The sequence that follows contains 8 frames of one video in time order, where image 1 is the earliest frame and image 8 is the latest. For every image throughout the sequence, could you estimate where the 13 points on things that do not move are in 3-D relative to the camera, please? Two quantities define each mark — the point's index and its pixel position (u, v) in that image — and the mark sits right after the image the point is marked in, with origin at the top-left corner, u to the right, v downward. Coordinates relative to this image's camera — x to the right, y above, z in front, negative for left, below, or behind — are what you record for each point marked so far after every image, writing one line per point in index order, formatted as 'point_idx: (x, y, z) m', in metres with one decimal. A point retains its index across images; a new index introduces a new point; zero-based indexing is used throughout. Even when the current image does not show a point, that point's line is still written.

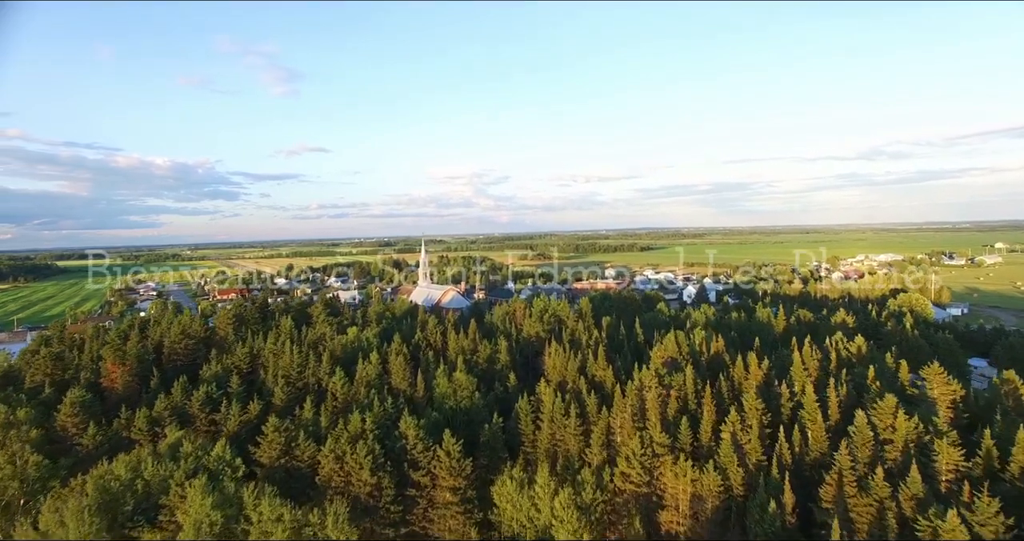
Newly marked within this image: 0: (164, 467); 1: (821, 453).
0: (-10.6, -6.0, +19.3) m
1: (+8.8, -5.2, +18.0) m
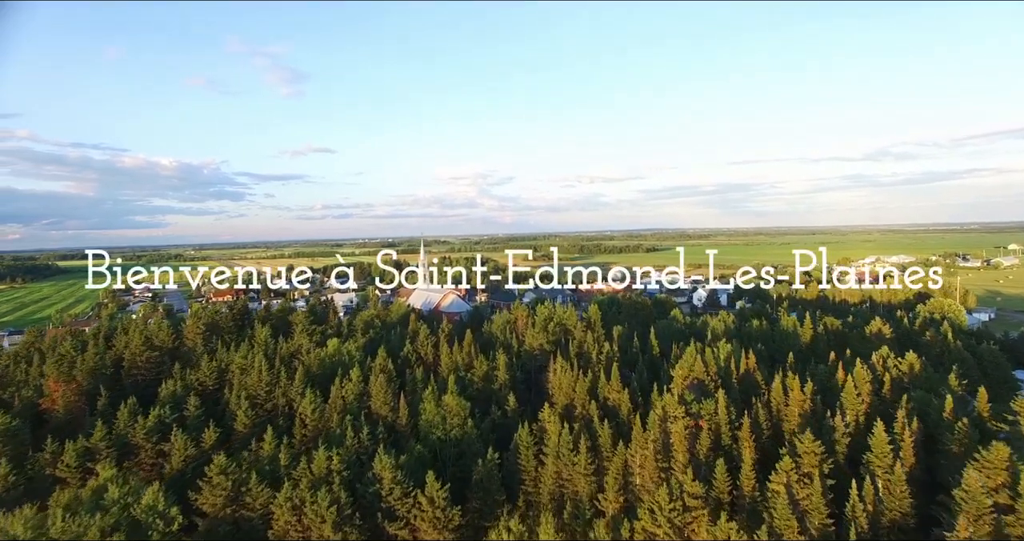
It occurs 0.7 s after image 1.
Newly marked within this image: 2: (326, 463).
0: (-10.7, -6.2, +15.5) m
1: (+8.7, -5.5, +14.2) m
2: (-5.4, -5.6, +18.4) m
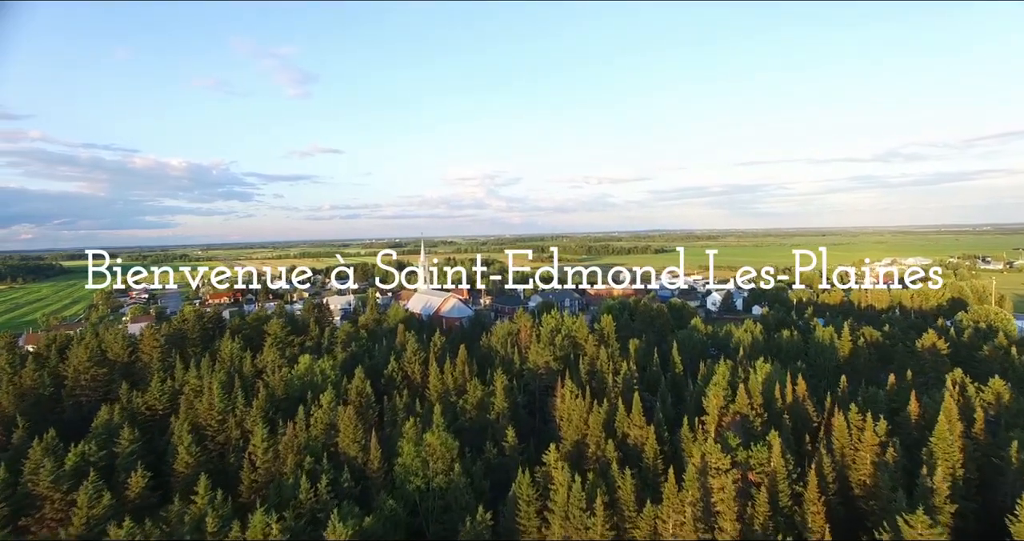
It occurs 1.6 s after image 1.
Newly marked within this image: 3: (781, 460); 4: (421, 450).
0: (-10.8, -6.4, +11.3) m
1: (+8.5, -5.7, +9.7) m
2: (-5.5, -5.8, +14.1) m
3: (+6.6, -4.6, +15.4) m
4: (-2.6, -5.3, +18.7) m
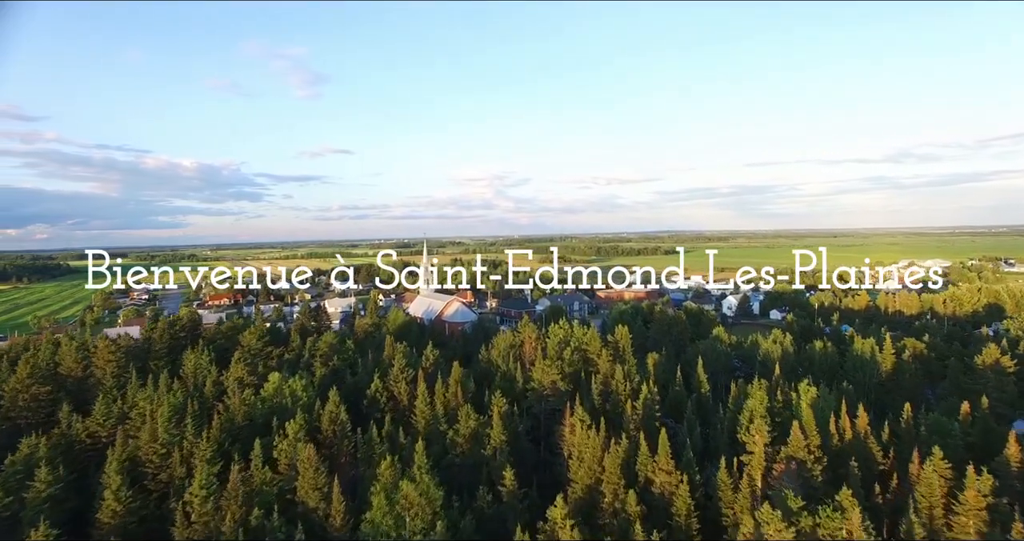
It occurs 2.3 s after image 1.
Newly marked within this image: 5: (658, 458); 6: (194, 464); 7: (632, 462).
0: (-11.0, -6.5, +7.7) m
1: (+8.3, -5.9, +5.9) m
2: (-5.7, -6.0, +10.4) m
3: (+6.5, -4.9, +11.6) m
4: (-2.7, -5.5, +15.0) m
5: (+3.8, -4.9, +16.4) m
6: (-9.0, -5.5, +18.0) m
7: (+3.3, -5.2, +17.4) m
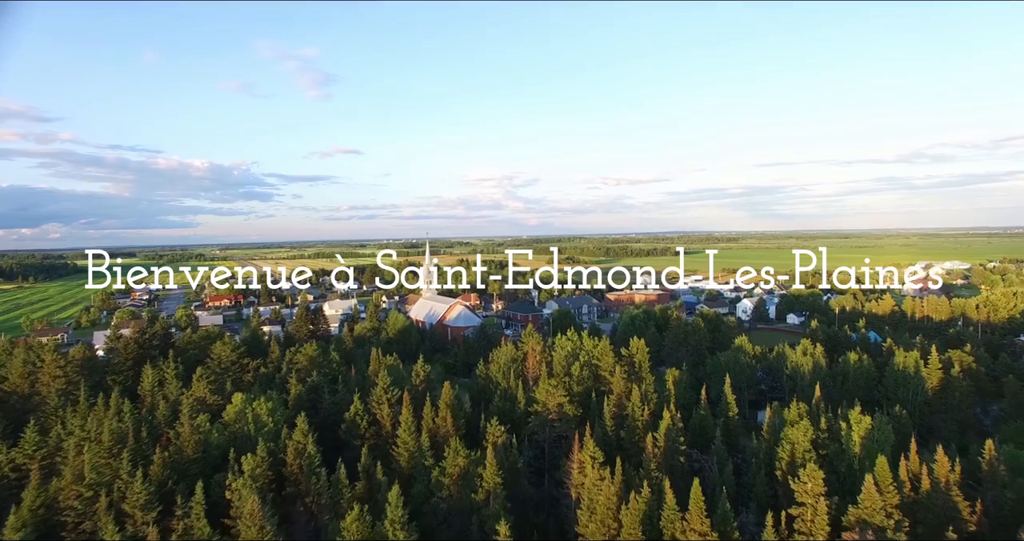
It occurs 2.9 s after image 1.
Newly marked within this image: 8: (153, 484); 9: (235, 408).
0: (-11.2, -6.7, +4.6) m
1: (+8.1, -6.1, +2.5) m
2: (-5.9, -6.1, +7.3) m
3: (+6.3, -5.1, +8.3) m
4: (-2.9, -5.7, +11.8) m
5: (+3.7, -5.1, +13.1) m
6: (-9.1, -5.7, +14.9) m
7: (+3.2, -5.4, +14.2) m
8: (-8.8, -5.3, +15.4) m
9: (-8.7, -4.2, +19.7) m
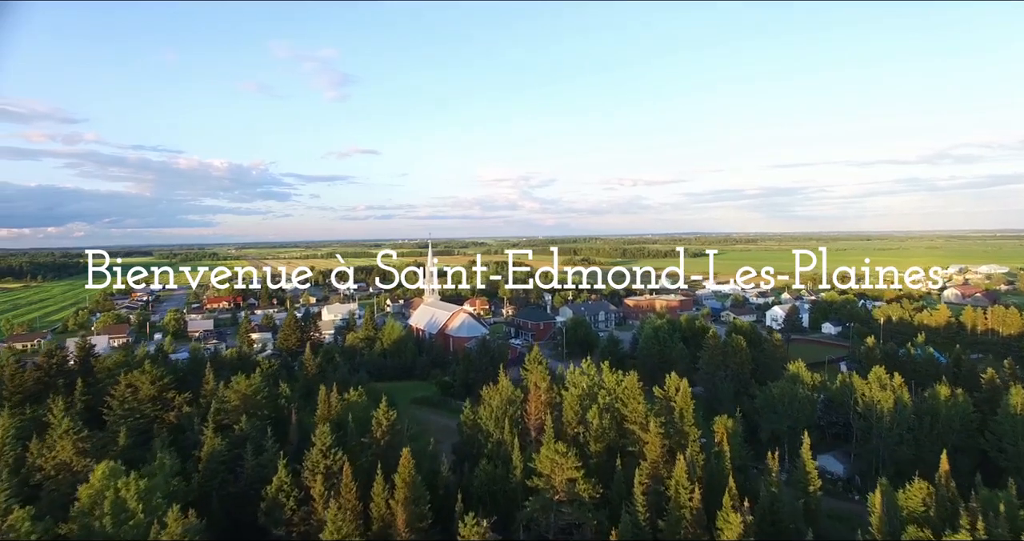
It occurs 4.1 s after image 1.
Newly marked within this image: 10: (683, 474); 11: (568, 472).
0: (-11.9, -7.0, -1.6) m
1: (+7.4, -6.5, -4.2) m
2: (-6.5, -6.5, +0.9) m
3: (+5.7, -5.5, +1.6) m
4: (-3.3, -6.0, +5.4) m
5: (+3.2, -5.5, +6.5) m
6: (-9.5, -6.0, +8.6) m
7: (+2.8, -5.8, +7.6) m
8: (-9.2, -5.6, +9.1) m
9: (-8.9, -4.6, +13.4) m
10: (+4.0, -4.6, +14.6) m
11: (+1.3, -4.7, +14.6) m
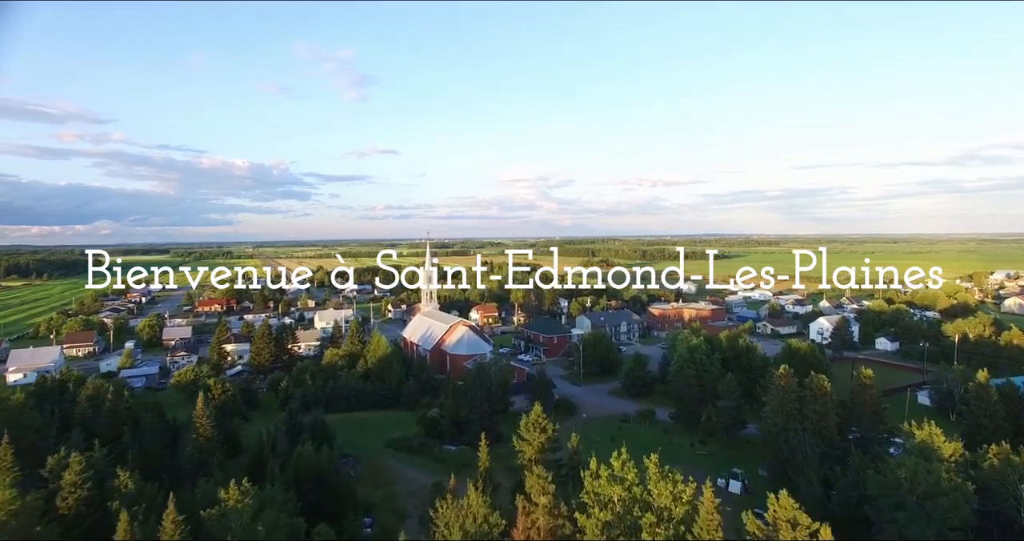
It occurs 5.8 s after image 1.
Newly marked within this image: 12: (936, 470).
0: (-13.0, -7.4, -10.3) m
1: (+6.2, -7.0, -13.4) m
2: (-7.5, -6.9, -7.9) m
3: (+4.7, -6.0, -7.6) m
4: (-4.2, -6.5, -3.6) m
5: (+2.3, -5.9, -2.6) m
6: (-10.3, -6.4, -0.2) m
7: (+1.9, -6.3, -1.6) m
8: (-10.0, -6.0, +0.3) m
9: (-9.6, -5.0, +4.6) m
10: (+3.3, -5.1, +5.4) m
11: (+0.6, -5.1, +5.5) m
12: (+11.8, -5.6, +17.2) m
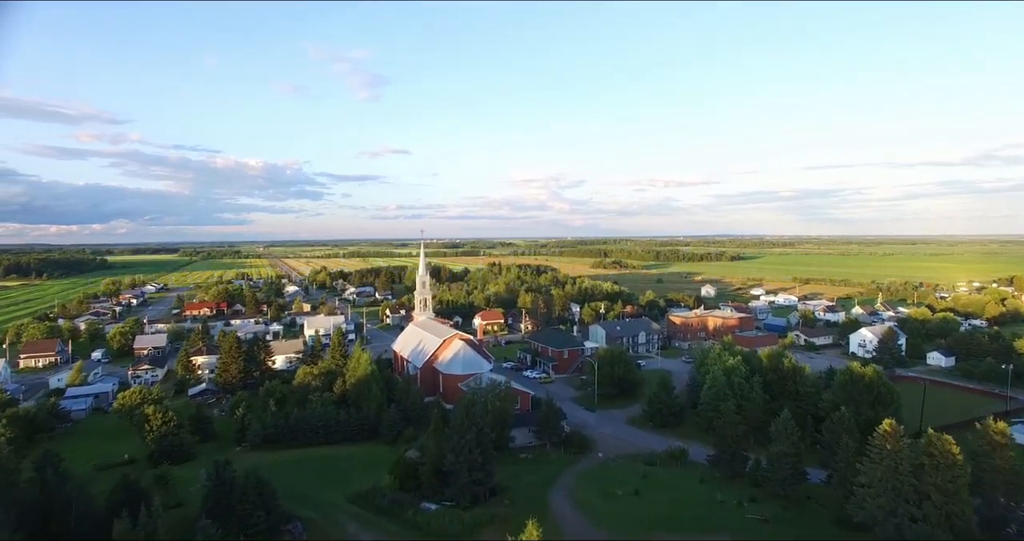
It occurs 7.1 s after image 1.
0: (-13.9, -7.7, -17.3) m
1: (+5.3, -7.4, -20.8) m
2: (-8.3, -7.2, -15.1) m
3: (+3.9, -6.3, -14.9) m
4: (-5.0, -6.8, -10.7) m
5: (+1.6, -6.3, -9.9) m
6: (-11.0, -6.7, -7.3) m
7: (+1.2, -6.7, -8.8) m
8: (-10.7, -6.3, -6.7) m
9: (-10.2, -5.3, -2.5) m
10: (+2.7, -5.5, -1.9) m
11: (+0.1, -5.5, -1.7) m
12: (+11.4, -6.0, +9.8) m
